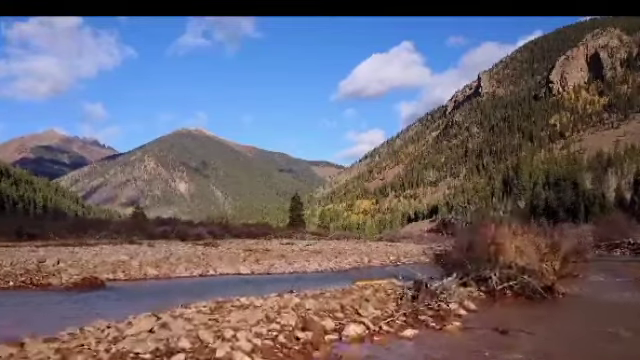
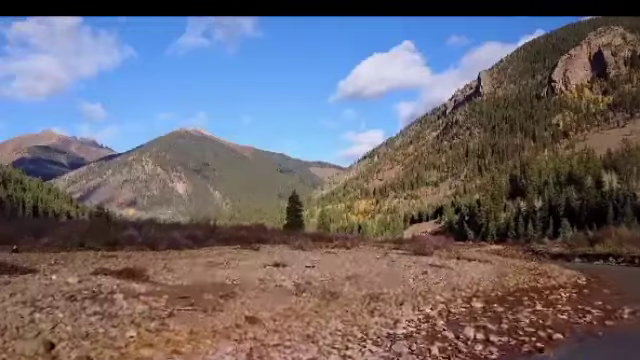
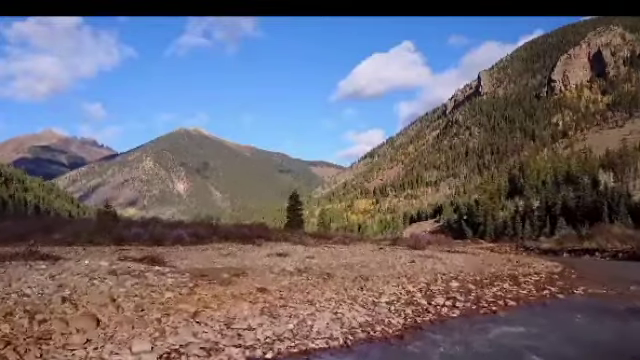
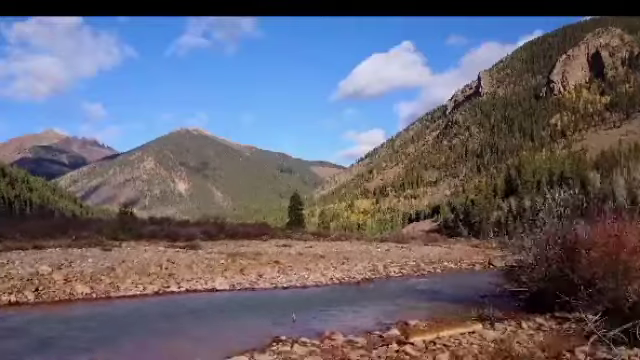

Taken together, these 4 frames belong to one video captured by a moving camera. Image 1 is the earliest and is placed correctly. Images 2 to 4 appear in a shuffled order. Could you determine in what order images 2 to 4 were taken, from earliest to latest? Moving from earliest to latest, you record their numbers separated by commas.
4, 3, 2
